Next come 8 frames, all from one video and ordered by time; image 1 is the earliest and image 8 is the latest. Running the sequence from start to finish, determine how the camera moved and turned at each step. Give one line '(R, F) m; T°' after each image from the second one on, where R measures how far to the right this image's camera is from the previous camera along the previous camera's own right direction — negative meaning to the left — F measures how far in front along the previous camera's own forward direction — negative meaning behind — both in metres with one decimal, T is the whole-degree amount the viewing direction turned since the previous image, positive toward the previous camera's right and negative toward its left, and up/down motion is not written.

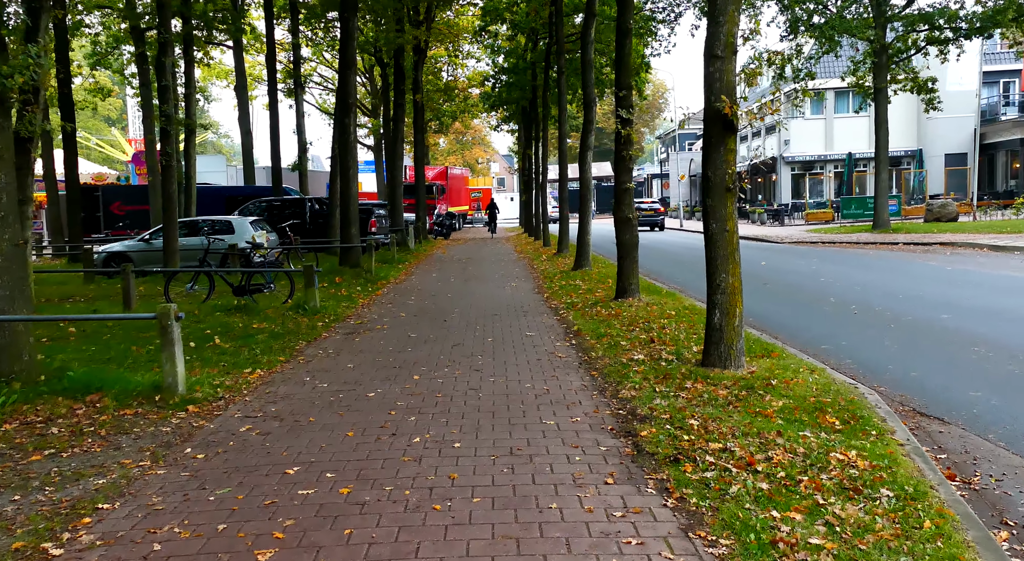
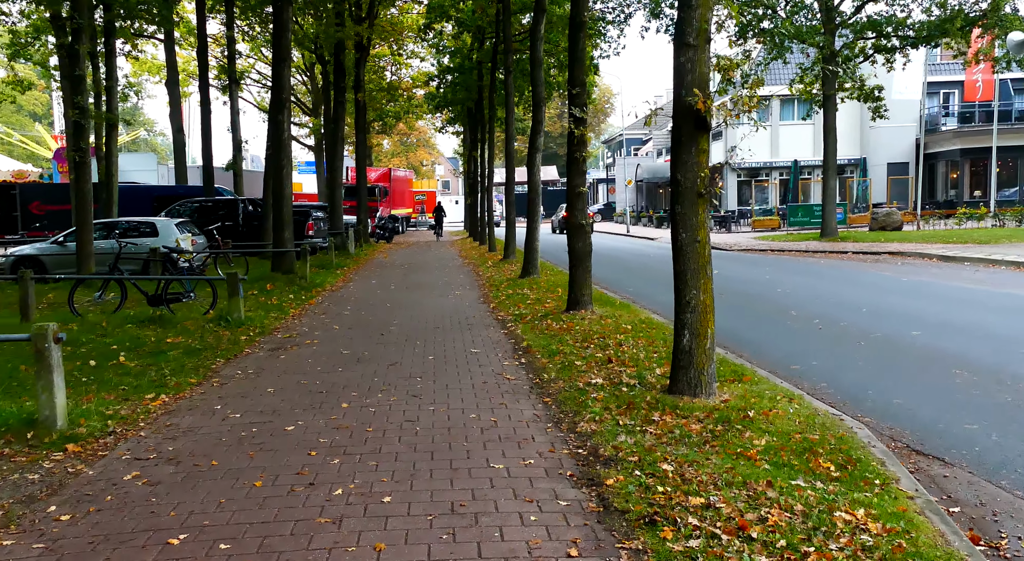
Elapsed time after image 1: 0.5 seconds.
(0.0, +0.9) m; +4°
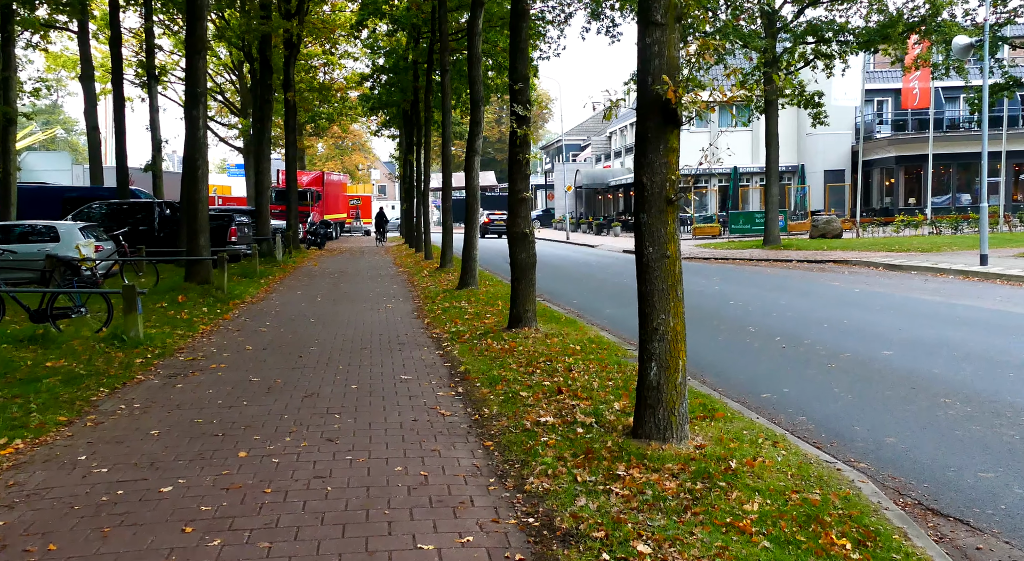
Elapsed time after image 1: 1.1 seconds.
(0.0, +1.1) m; +4°
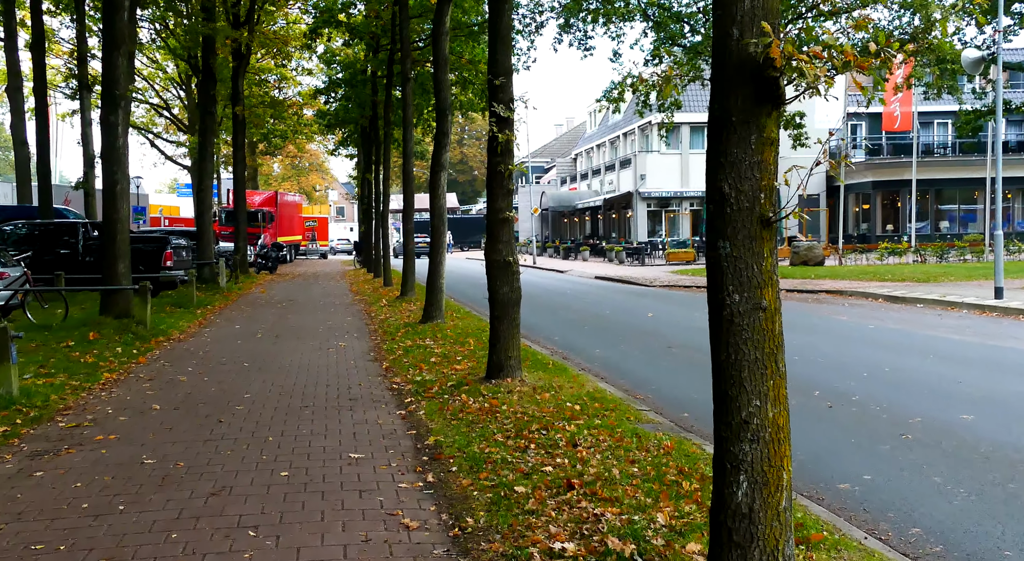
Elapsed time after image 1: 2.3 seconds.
(-0.2, +2.0) m; +3°
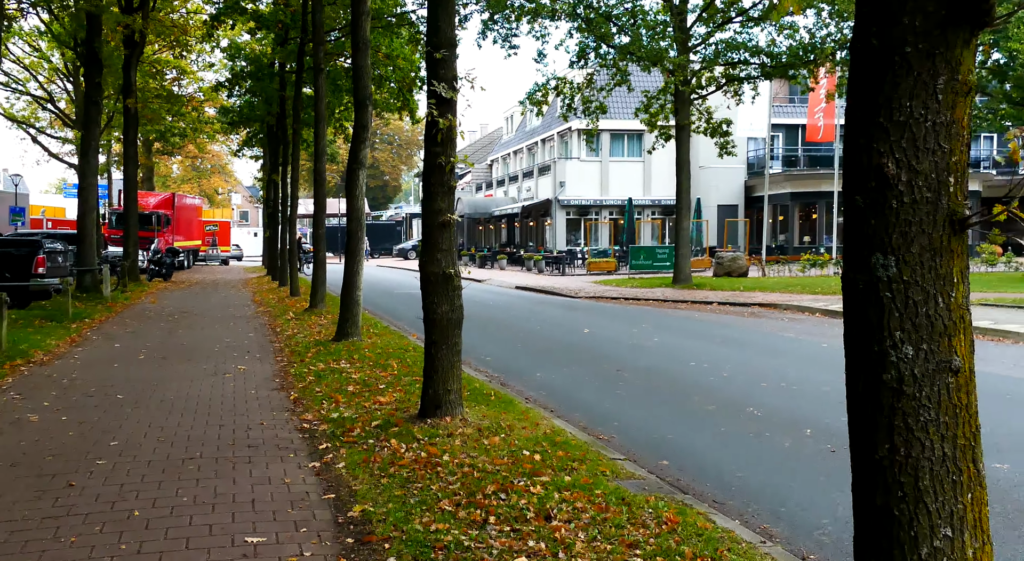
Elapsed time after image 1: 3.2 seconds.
(-0.3, +1.5) m; +6°
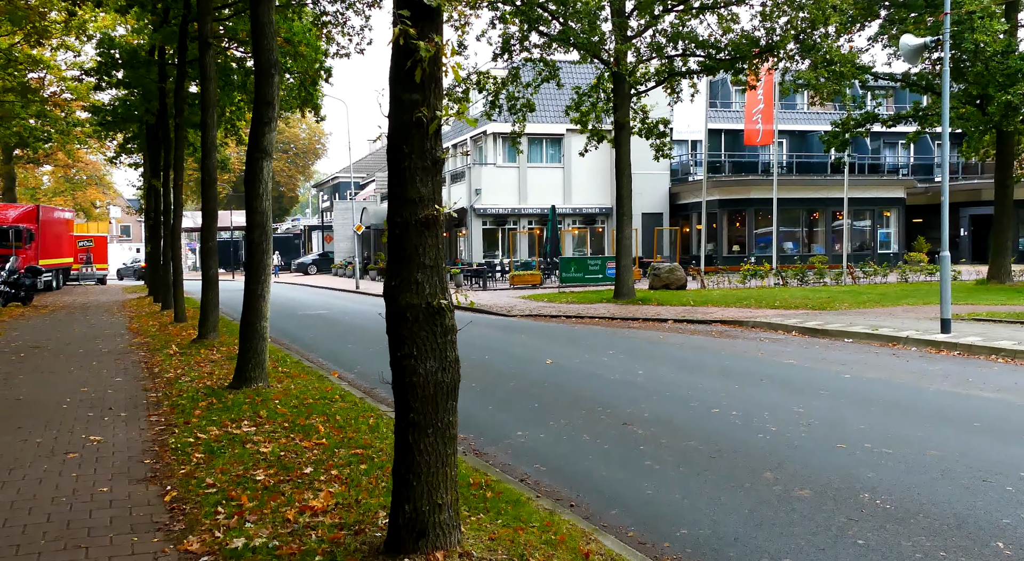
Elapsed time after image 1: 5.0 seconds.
(-0.6, +2.9) m; +7°
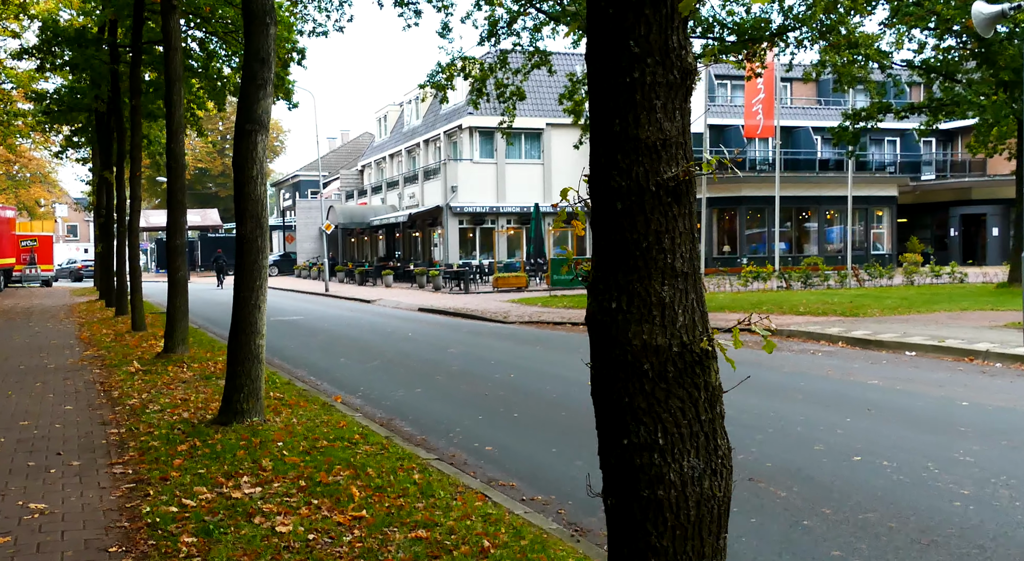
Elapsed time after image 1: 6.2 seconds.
(-0.9, +2.0) m; +3°
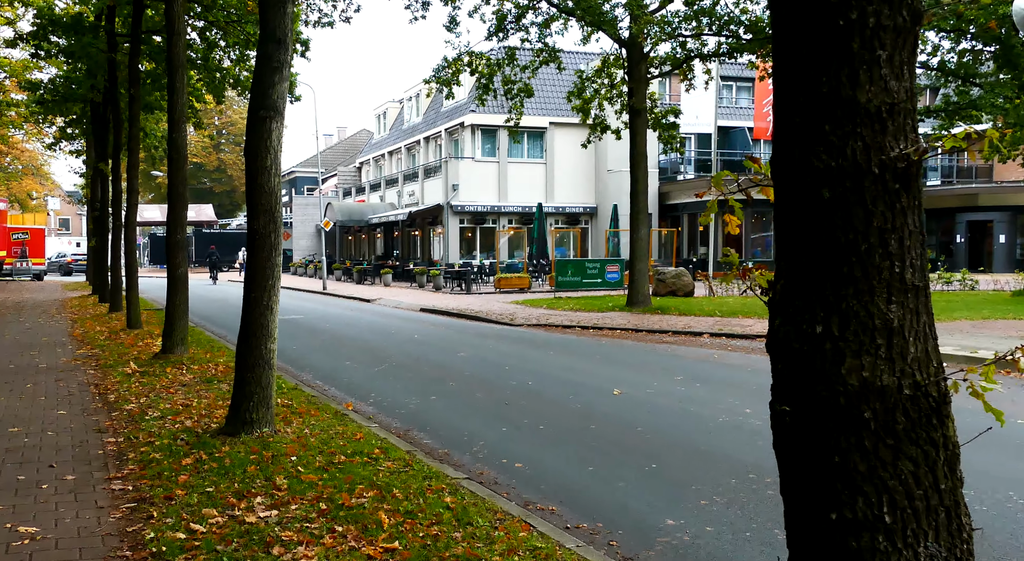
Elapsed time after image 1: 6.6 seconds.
(-0.3, +0.6) m; 0°
